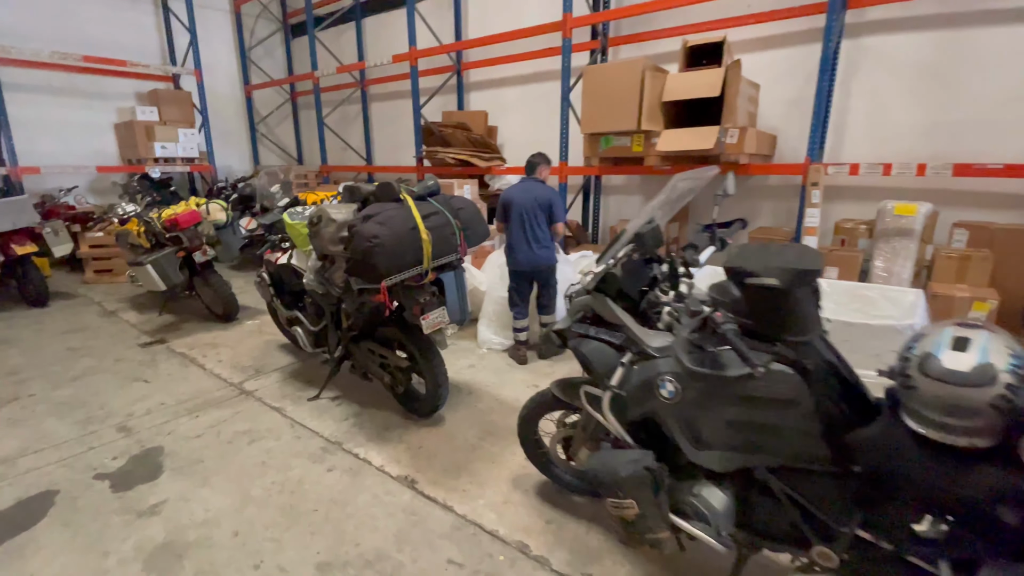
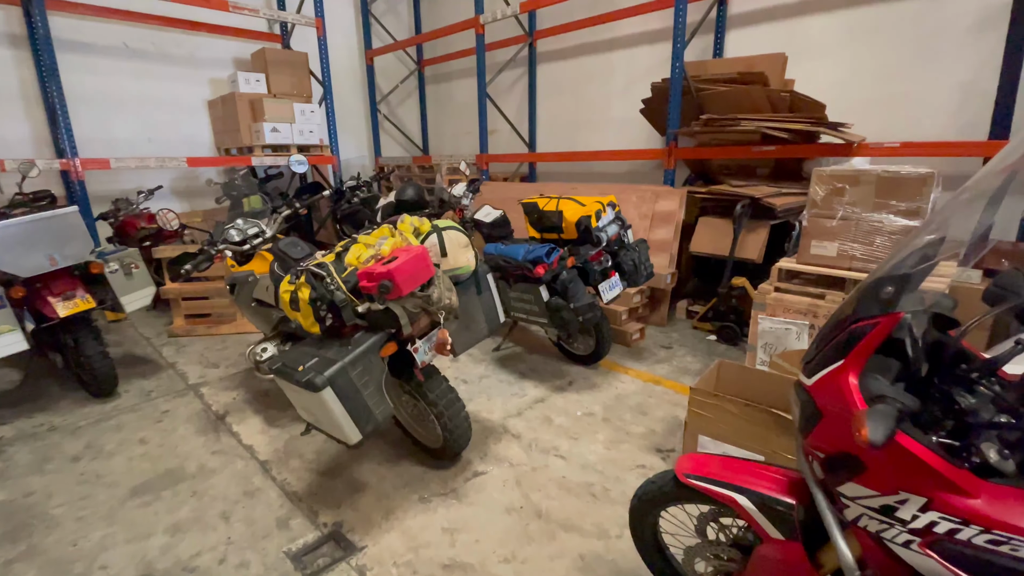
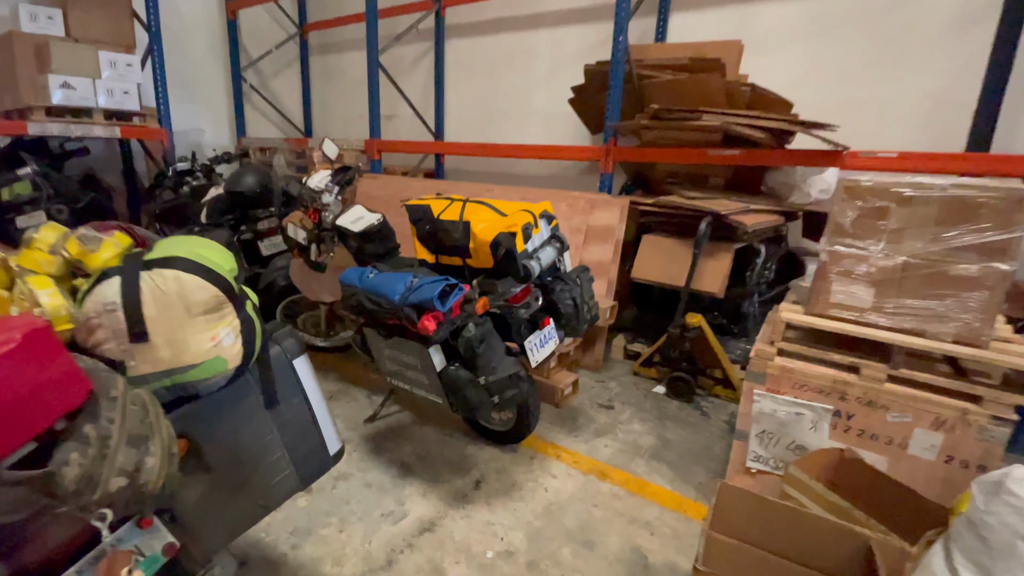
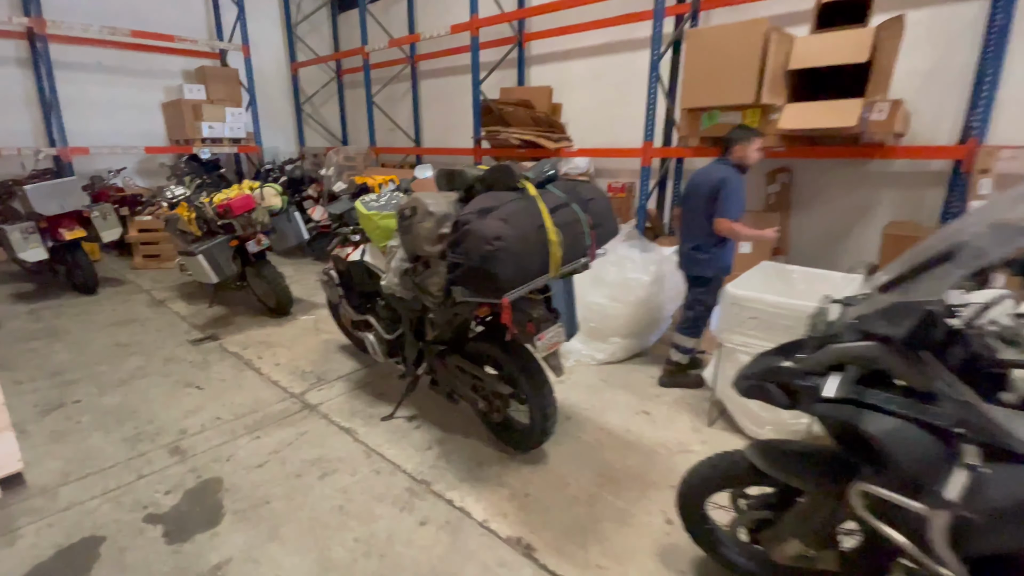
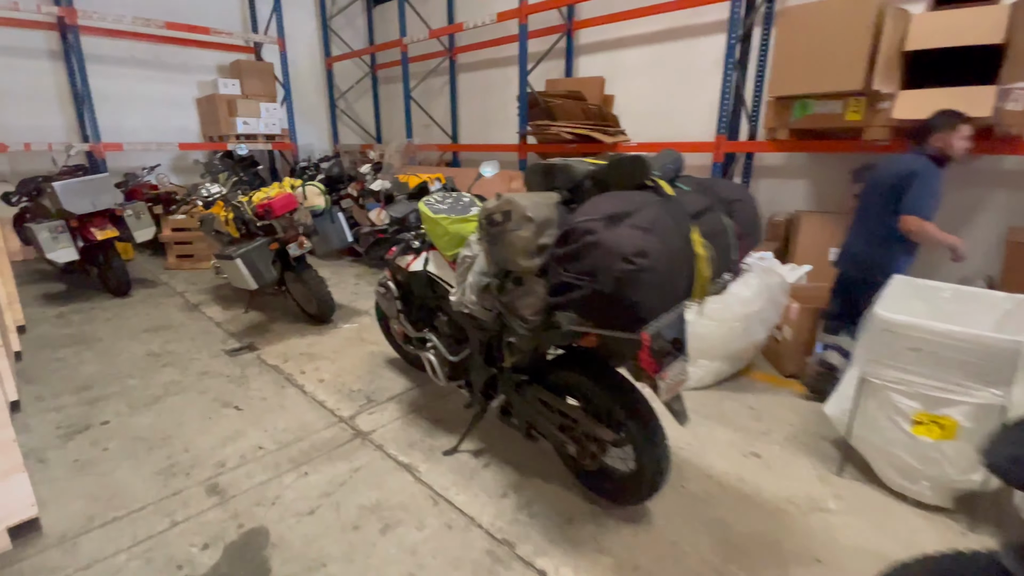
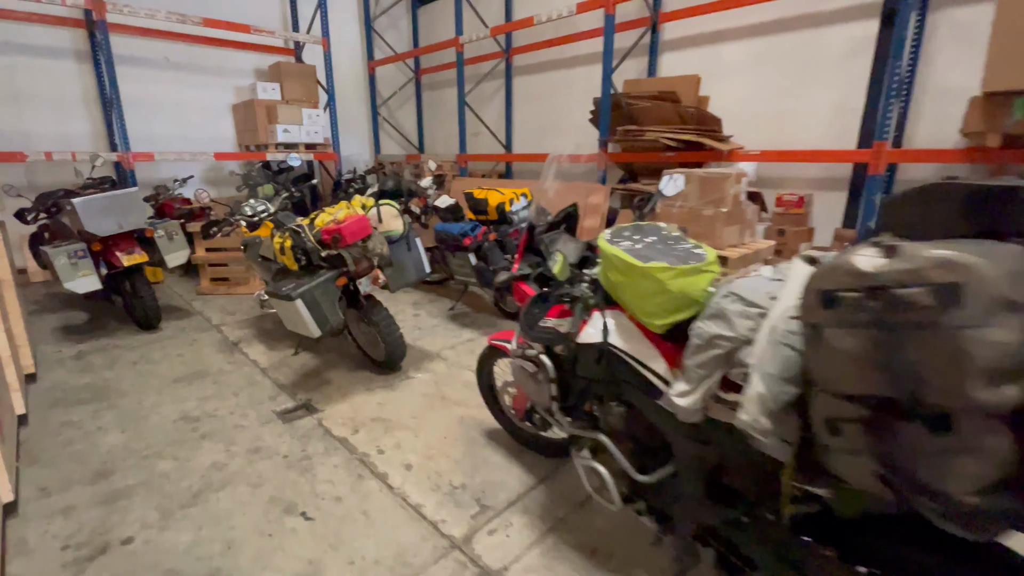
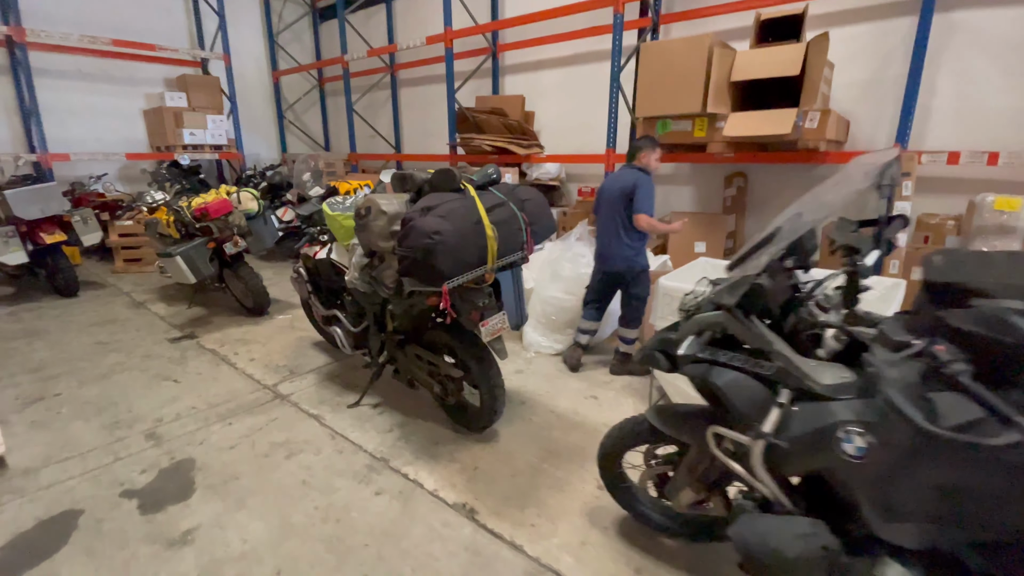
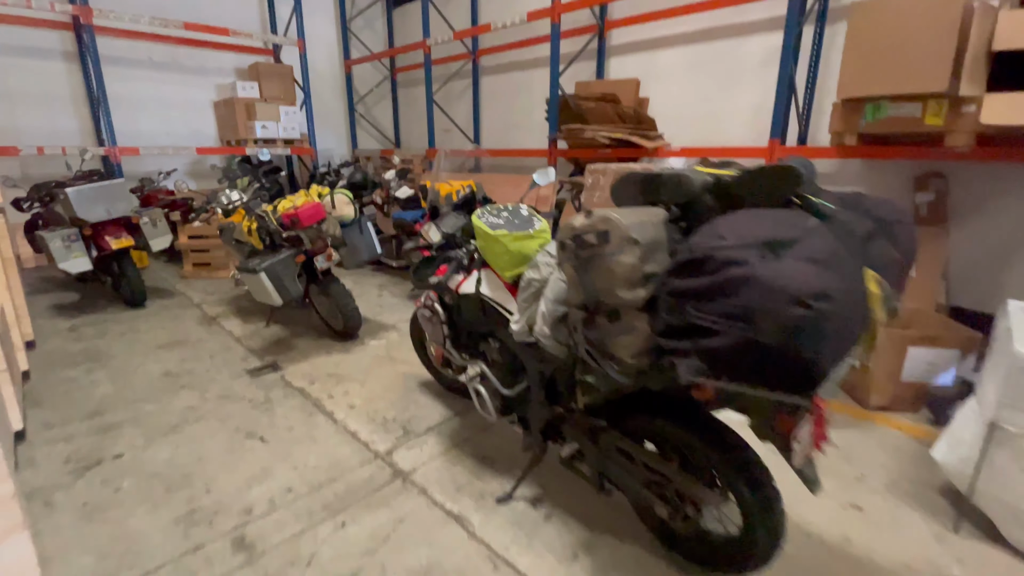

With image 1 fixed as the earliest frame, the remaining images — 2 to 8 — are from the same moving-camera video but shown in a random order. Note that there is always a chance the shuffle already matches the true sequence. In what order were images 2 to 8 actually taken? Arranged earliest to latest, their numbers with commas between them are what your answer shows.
7, 4, 5, 8, 6, 2, 3
